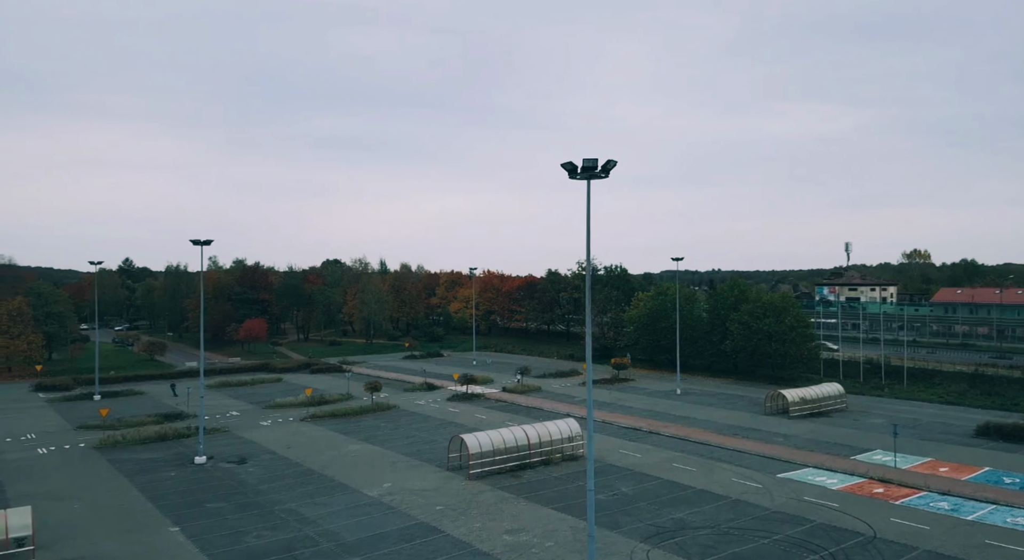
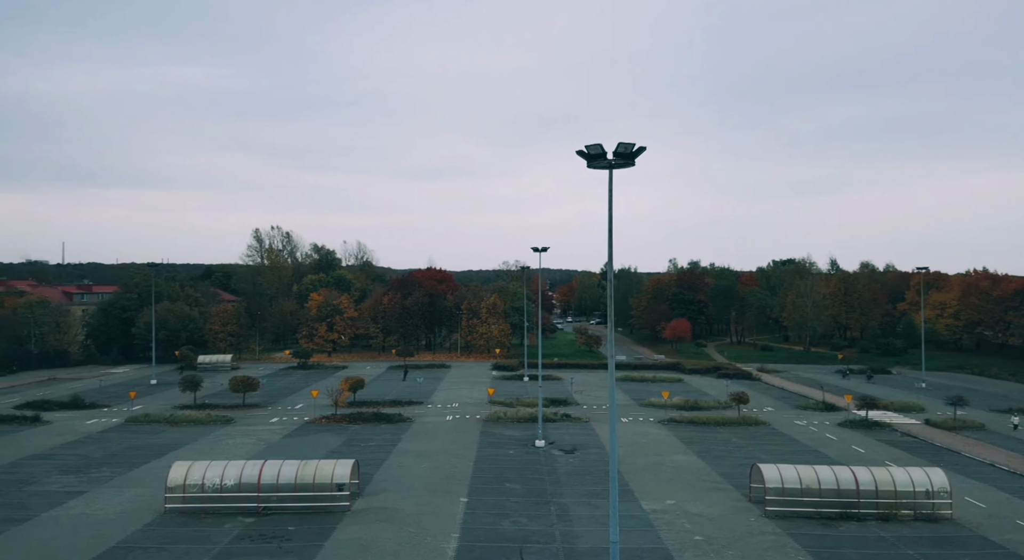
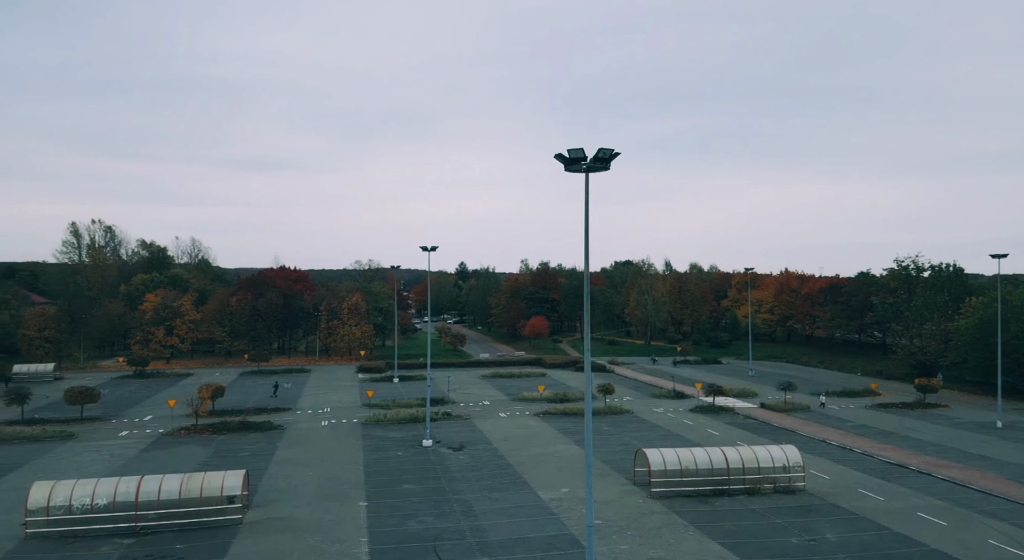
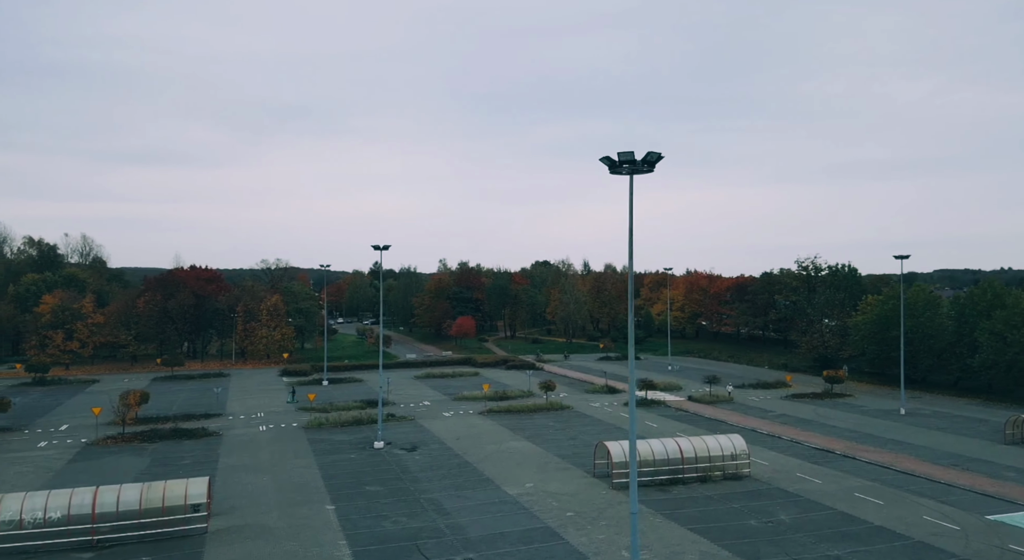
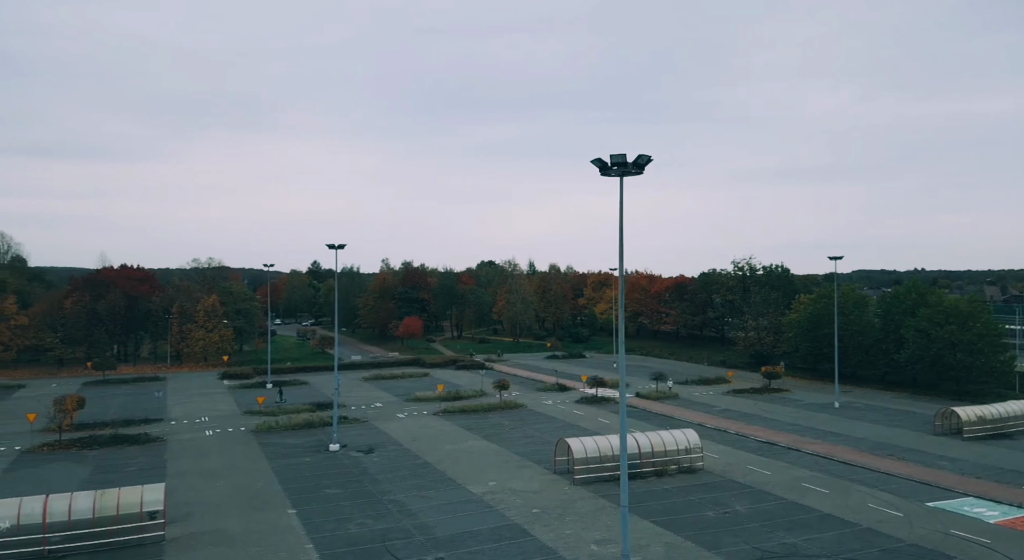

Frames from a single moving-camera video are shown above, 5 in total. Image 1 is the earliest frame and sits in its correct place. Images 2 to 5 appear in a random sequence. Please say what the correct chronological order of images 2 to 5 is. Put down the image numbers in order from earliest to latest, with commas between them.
5, 4, 3, 2
